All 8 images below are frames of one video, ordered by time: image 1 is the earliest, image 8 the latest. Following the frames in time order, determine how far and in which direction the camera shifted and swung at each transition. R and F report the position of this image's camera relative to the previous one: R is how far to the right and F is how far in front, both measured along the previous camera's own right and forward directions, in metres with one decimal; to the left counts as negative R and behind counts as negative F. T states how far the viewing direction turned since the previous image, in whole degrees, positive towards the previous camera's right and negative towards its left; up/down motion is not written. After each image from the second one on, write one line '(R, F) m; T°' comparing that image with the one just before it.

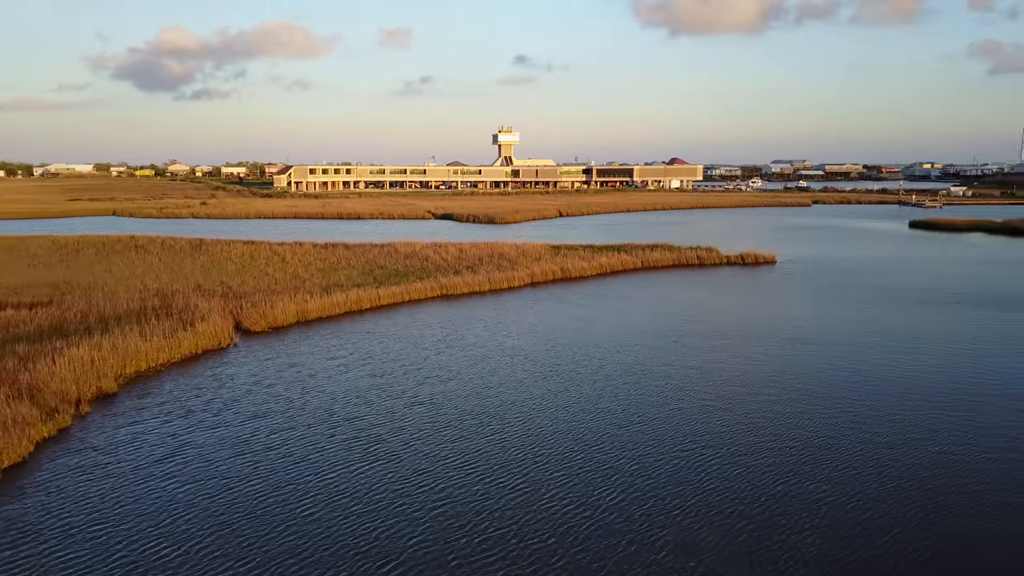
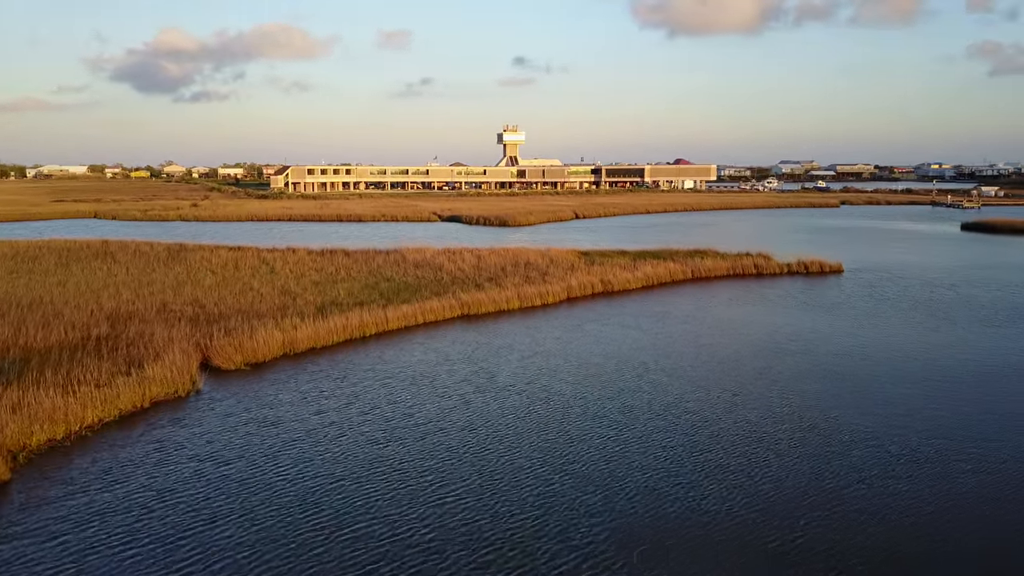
(-0.9, +4.3) m; 0°
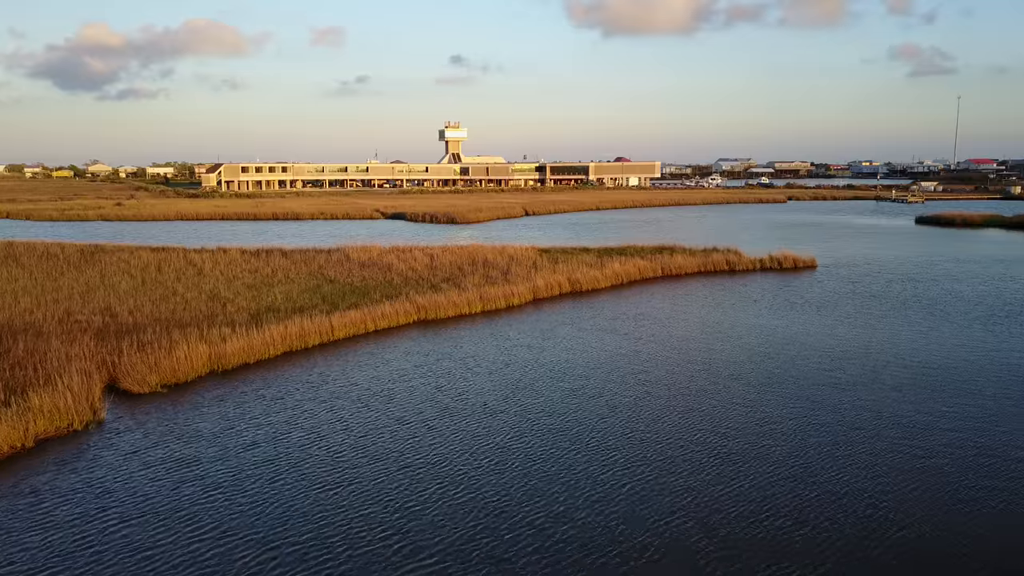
(-0.5, +2.2) m; +4°
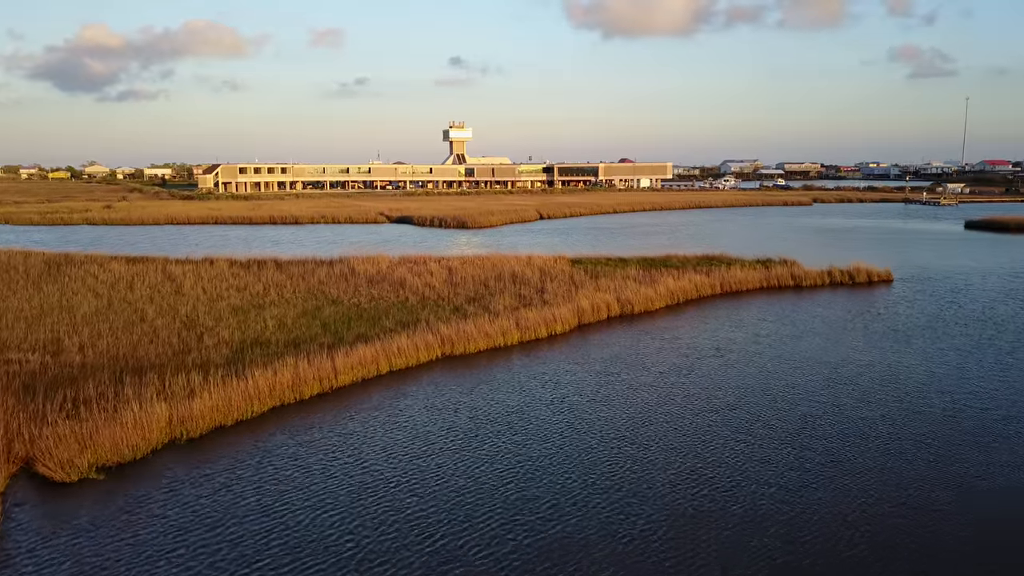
(-0.8, +3.5) m; 0°
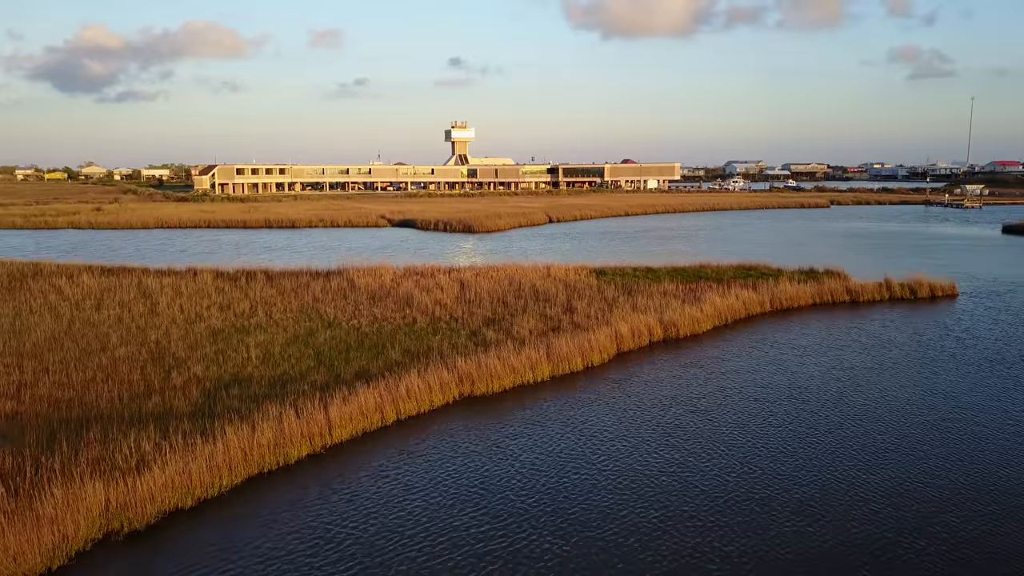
(-0.5, +2.5) m; 0°
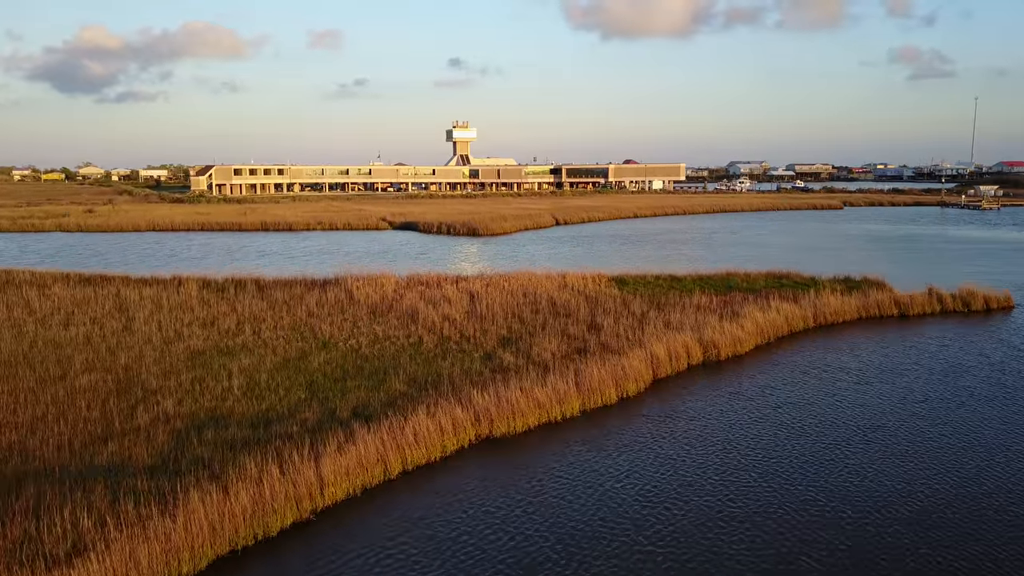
(-0.3, +1.8) m; 0°
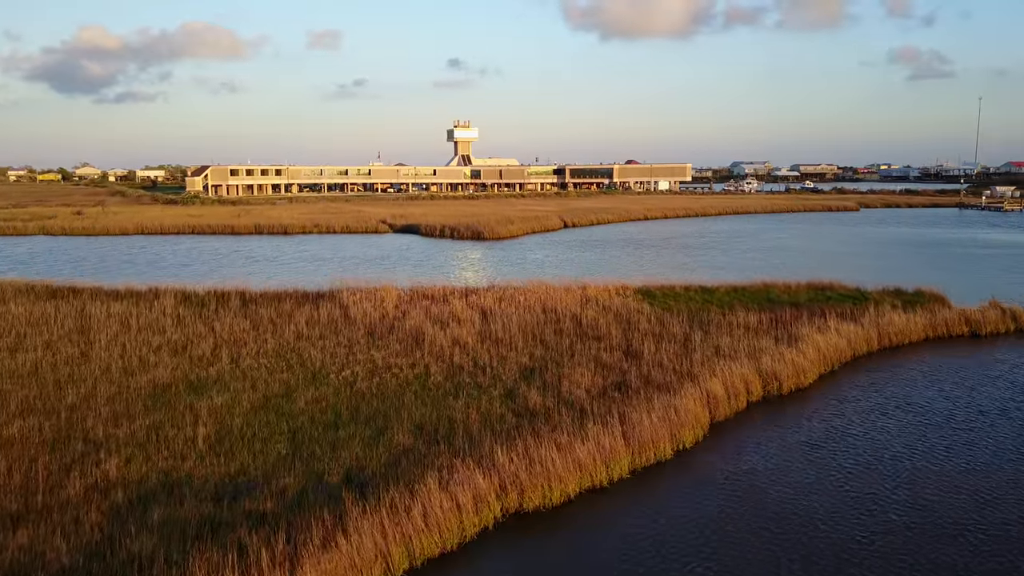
(-0.3, +2.1) m; 0°
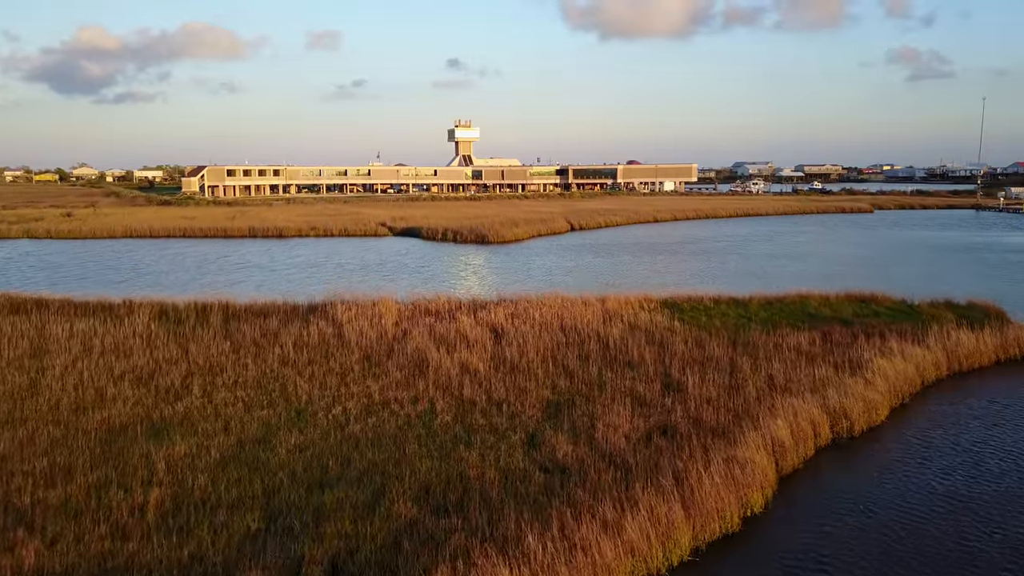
(-0.3, +1.8) m; 0°
